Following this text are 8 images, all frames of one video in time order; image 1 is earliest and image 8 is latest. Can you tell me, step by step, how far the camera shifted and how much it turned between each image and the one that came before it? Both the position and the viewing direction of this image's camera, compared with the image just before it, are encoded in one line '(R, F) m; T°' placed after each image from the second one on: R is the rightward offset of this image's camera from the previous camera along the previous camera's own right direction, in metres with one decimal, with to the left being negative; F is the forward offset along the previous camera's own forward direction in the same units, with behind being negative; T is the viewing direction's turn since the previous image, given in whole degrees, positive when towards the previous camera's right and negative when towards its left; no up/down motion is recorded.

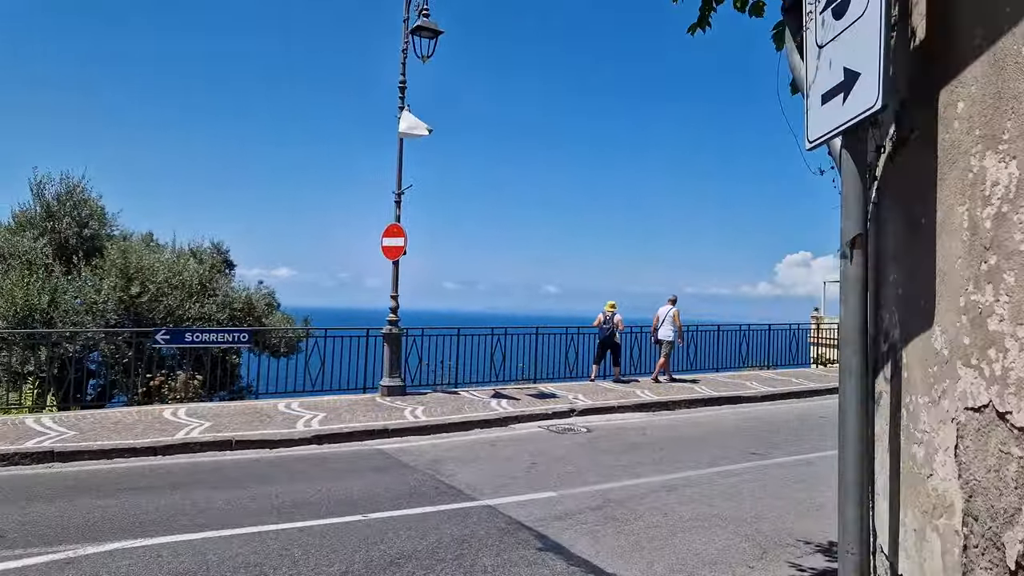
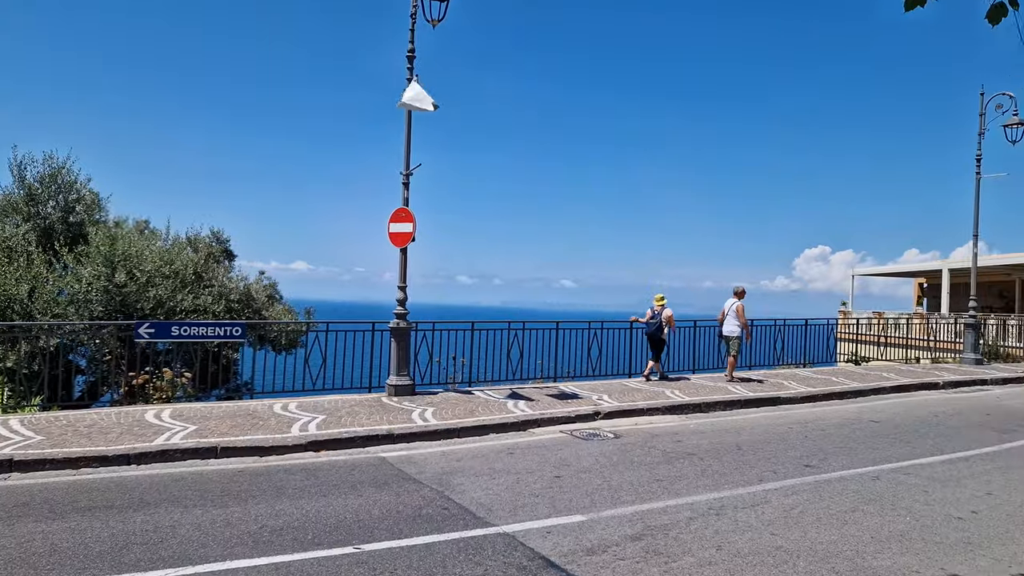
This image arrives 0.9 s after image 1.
(0.0, +0.9) m; -1°
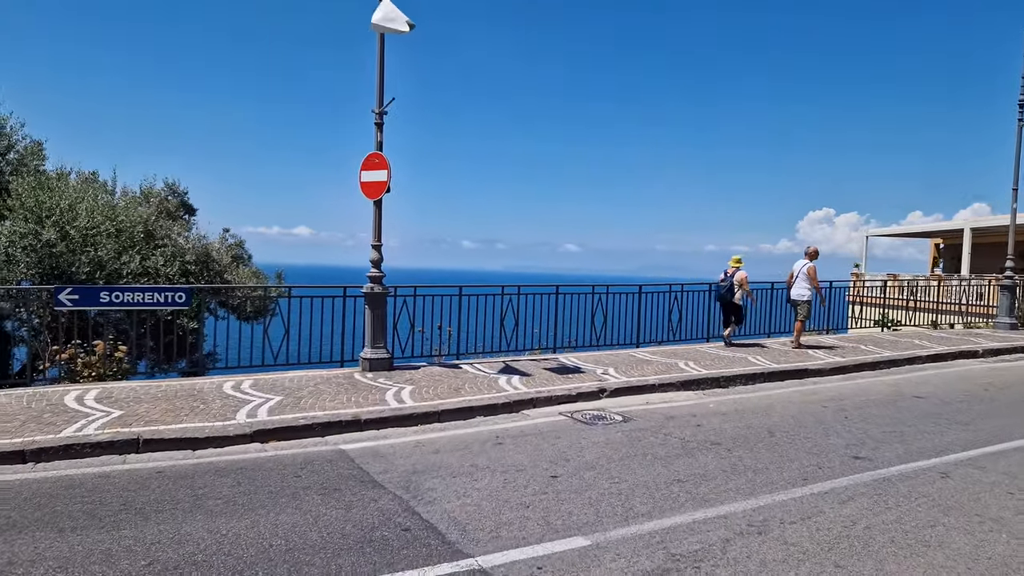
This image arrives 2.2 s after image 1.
(+0.1, +1.3) m; 0°
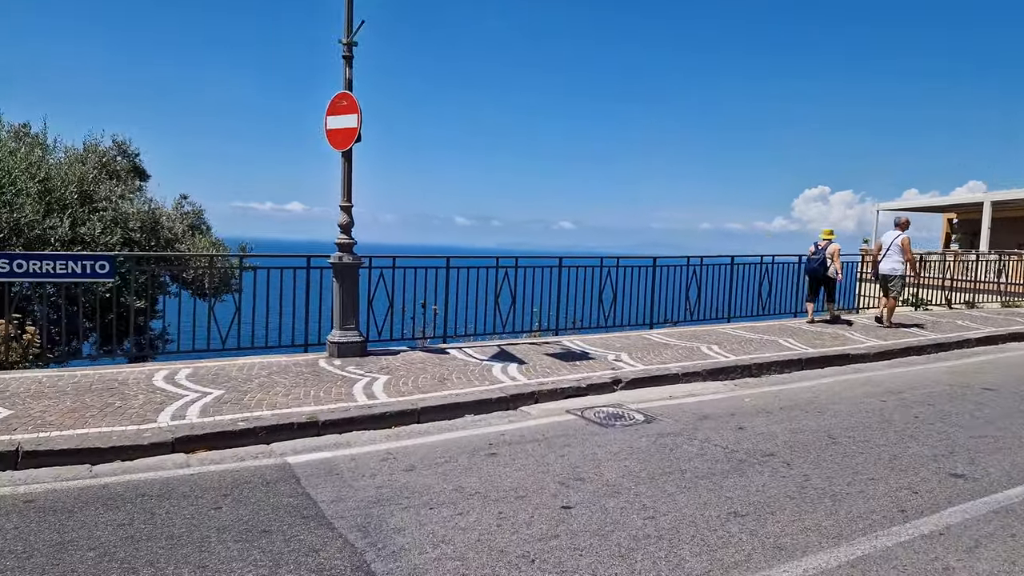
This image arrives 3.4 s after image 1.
(0.0, +1.4) m; 0°
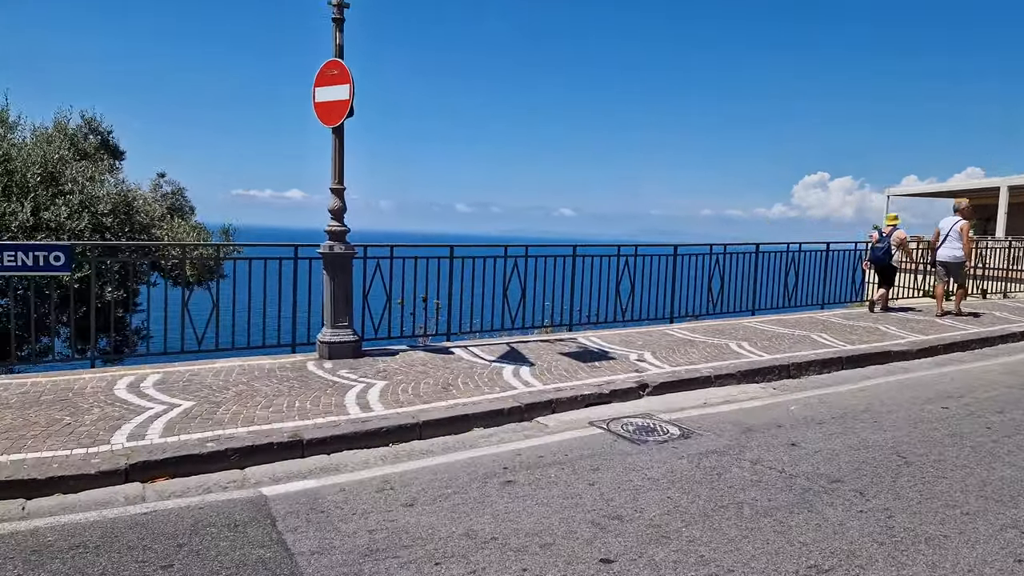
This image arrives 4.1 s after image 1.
(-0.1, +0.8) m; 0°
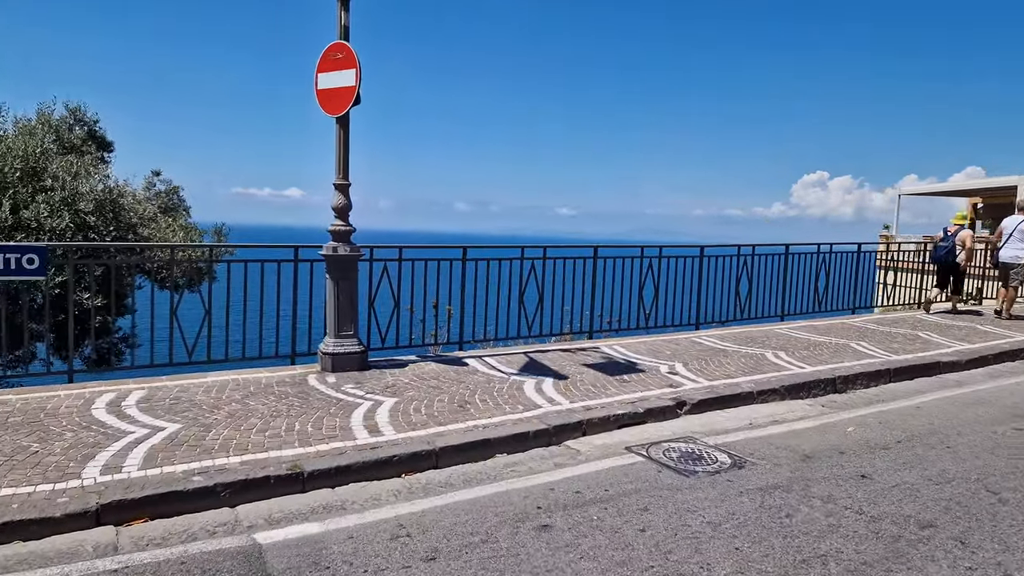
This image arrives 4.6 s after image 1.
(-0.2, +0.6) m; 0°
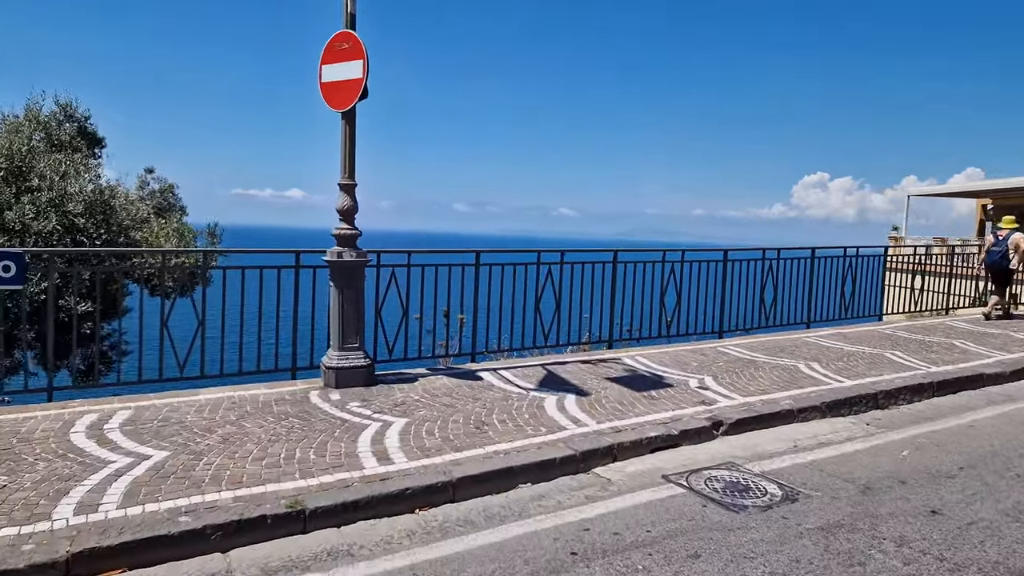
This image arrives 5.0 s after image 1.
(-0.1, +0.5) m; 0°
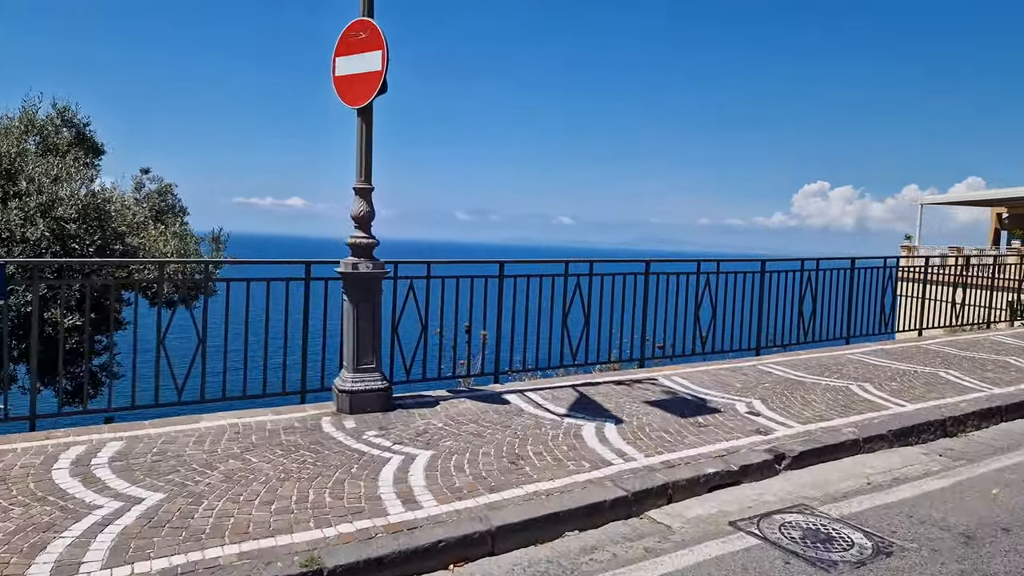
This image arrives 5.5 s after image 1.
(-0.2, +0.5) m; 0°
